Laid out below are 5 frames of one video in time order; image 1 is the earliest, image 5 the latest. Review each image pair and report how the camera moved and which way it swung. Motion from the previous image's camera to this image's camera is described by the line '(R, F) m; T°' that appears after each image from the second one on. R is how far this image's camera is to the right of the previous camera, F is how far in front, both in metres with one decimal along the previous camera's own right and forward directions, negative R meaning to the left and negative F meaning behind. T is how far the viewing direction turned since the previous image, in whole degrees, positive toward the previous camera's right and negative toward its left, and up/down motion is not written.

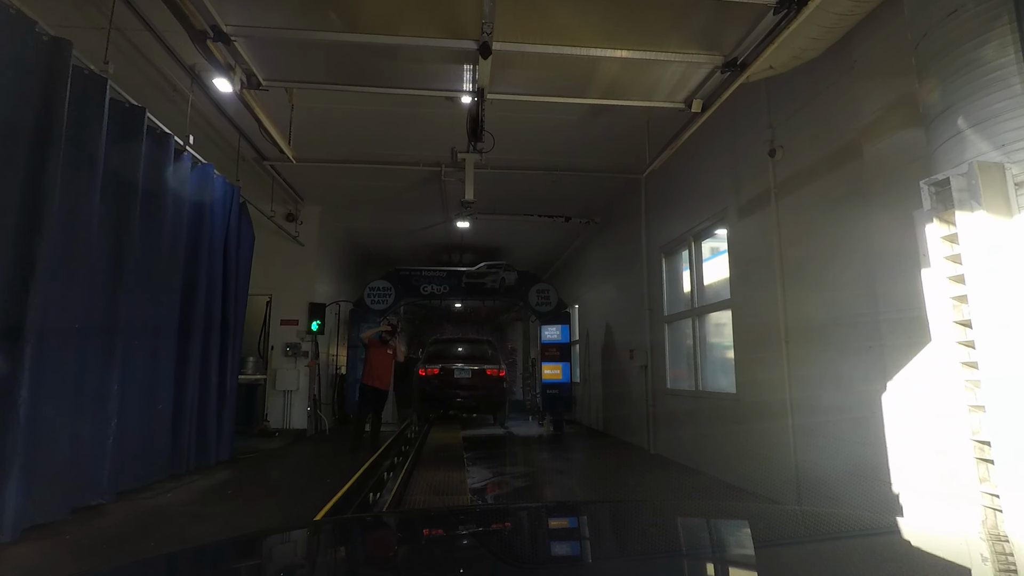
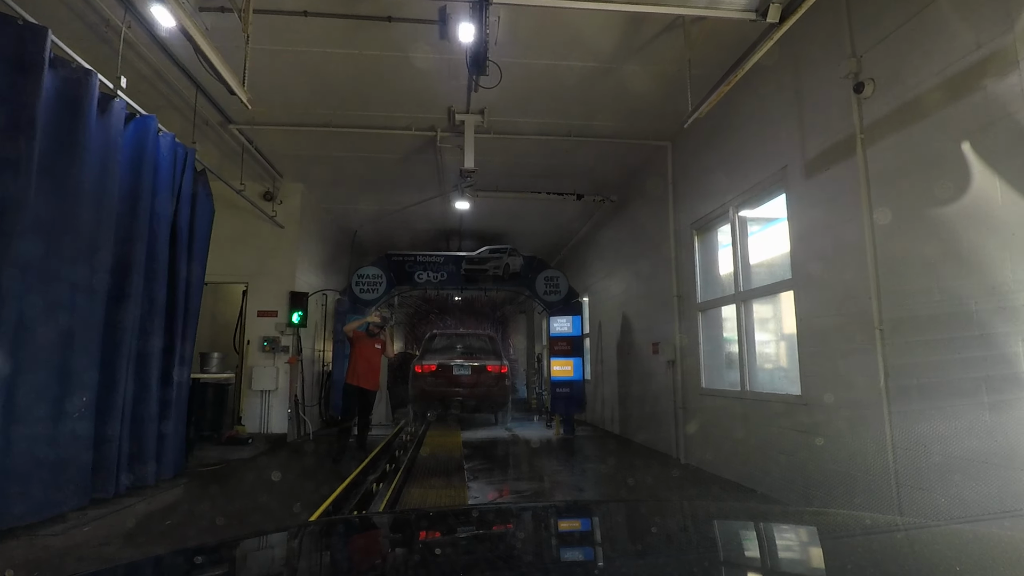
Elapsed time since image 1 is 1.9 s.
(-0.1, +1.0) m; 0°
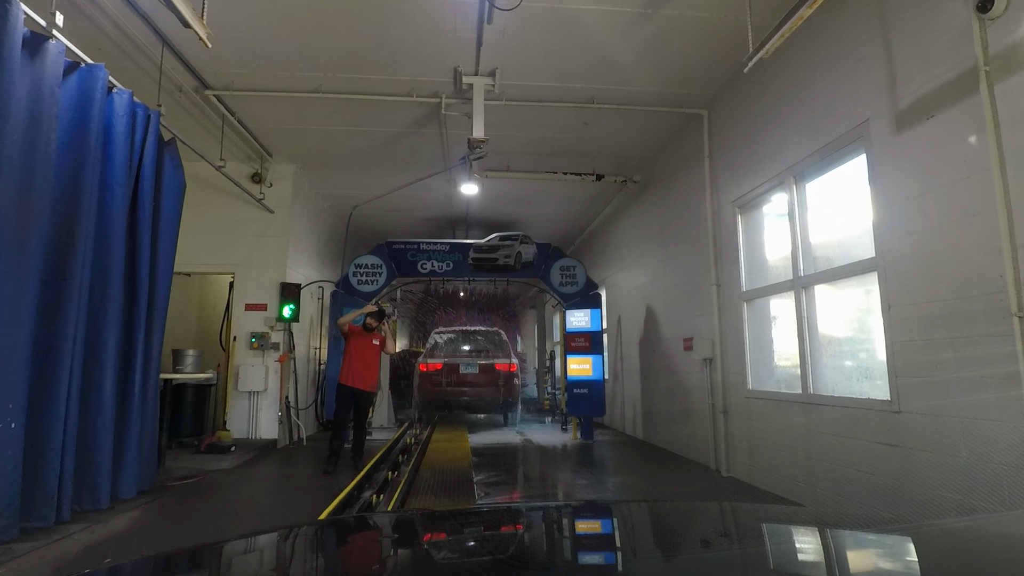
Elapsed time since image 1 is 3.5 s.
(-0.1, +0.8) m; 0°
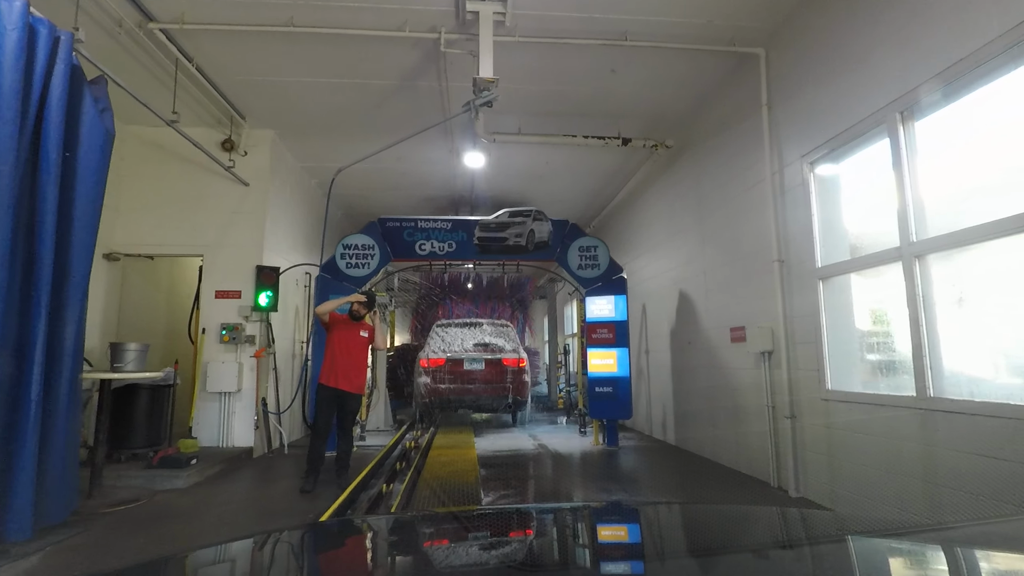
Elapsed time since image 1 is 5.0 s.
(-0.1, +1.1) m; 0°
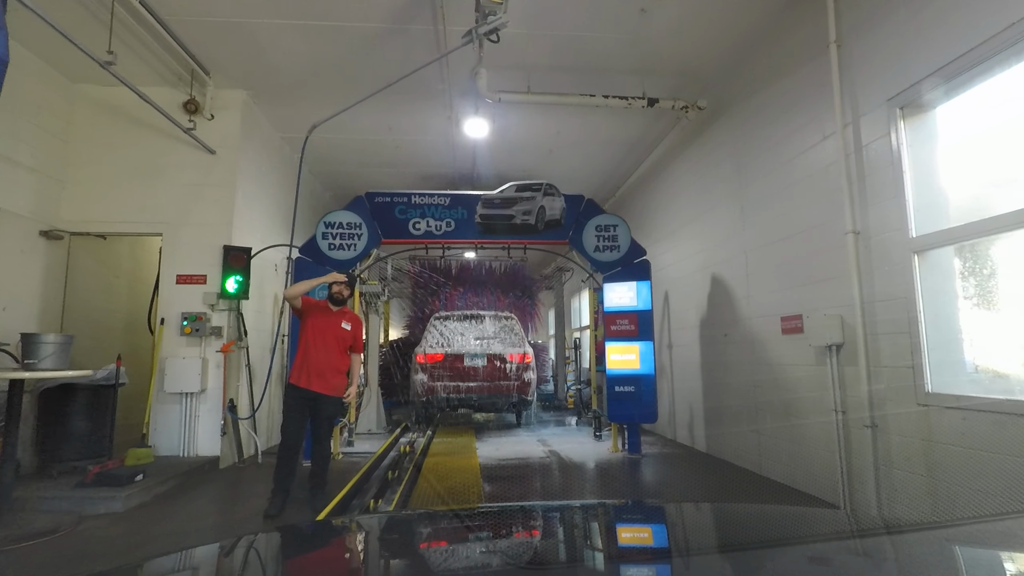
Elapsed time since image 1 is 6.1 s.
(-0.1, +0.9) m; 0°
